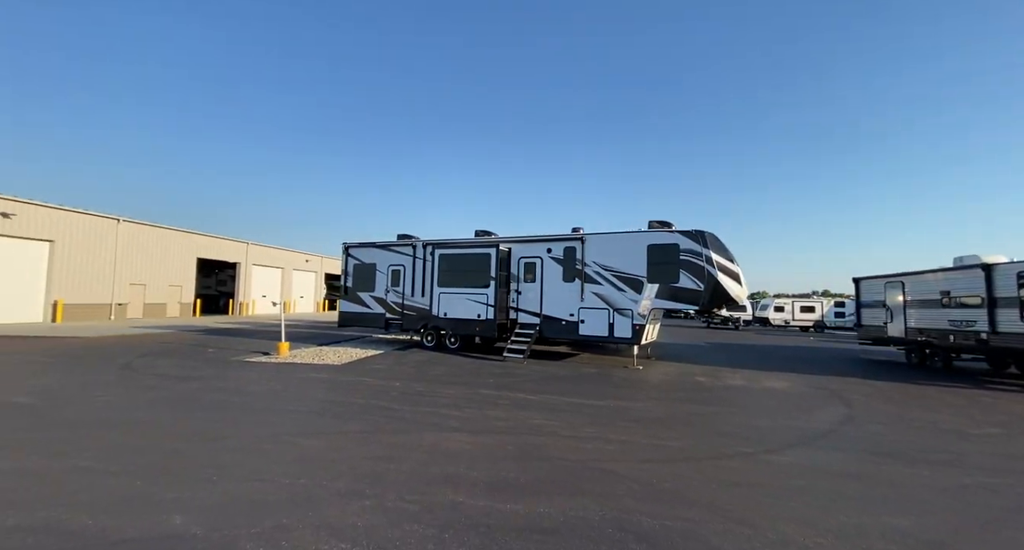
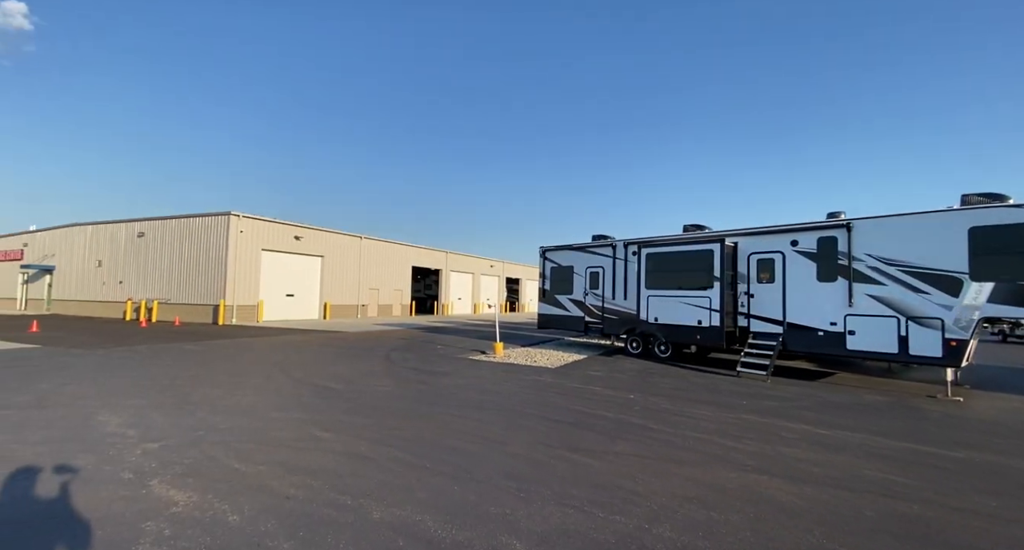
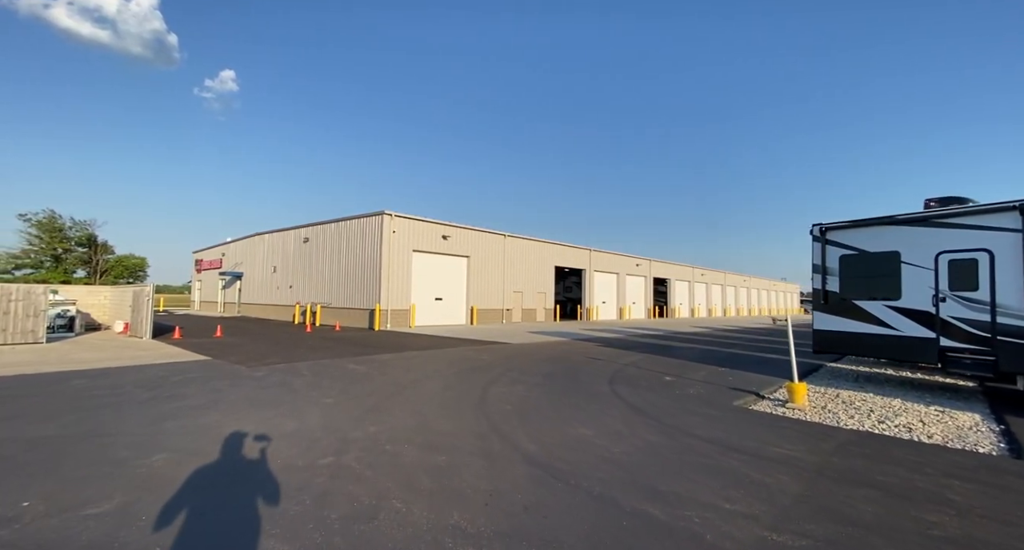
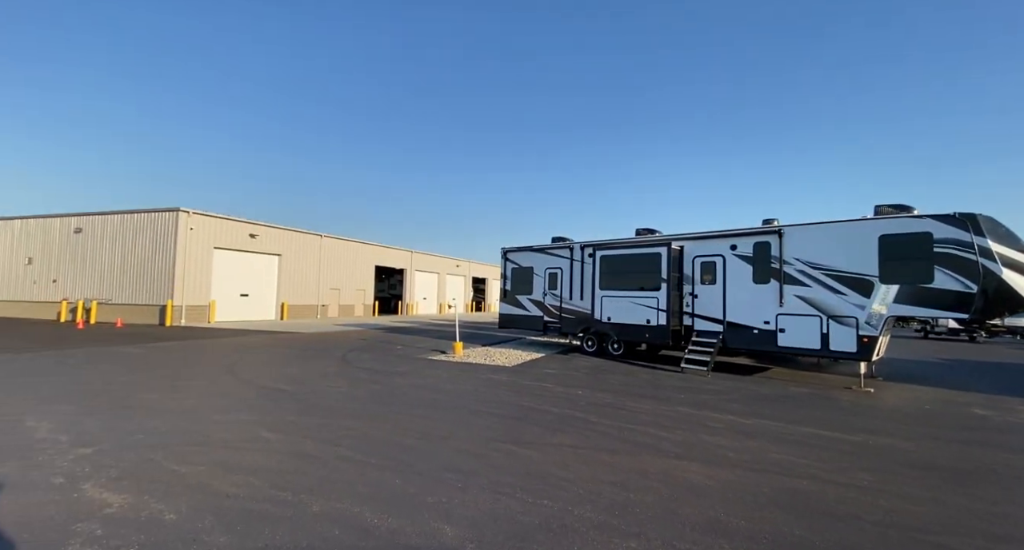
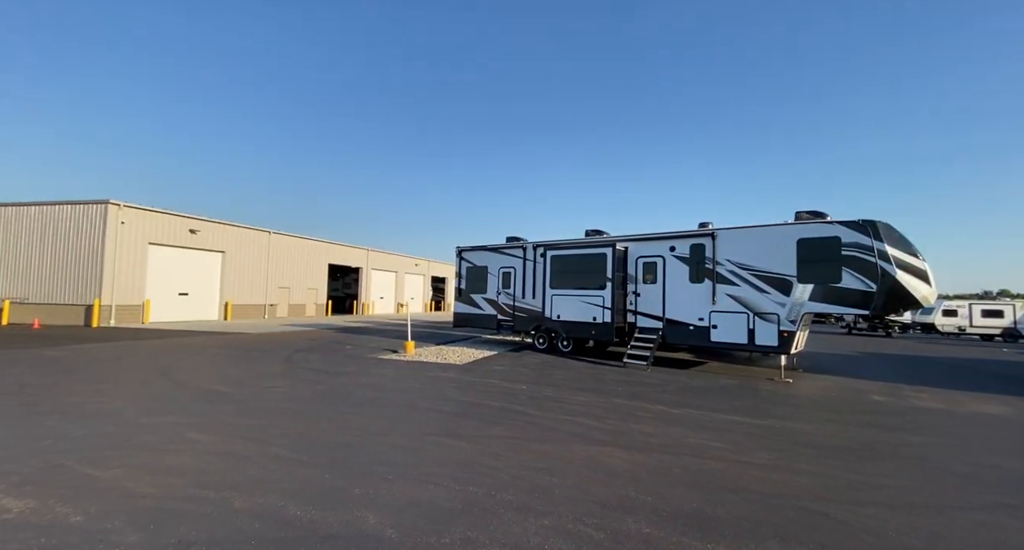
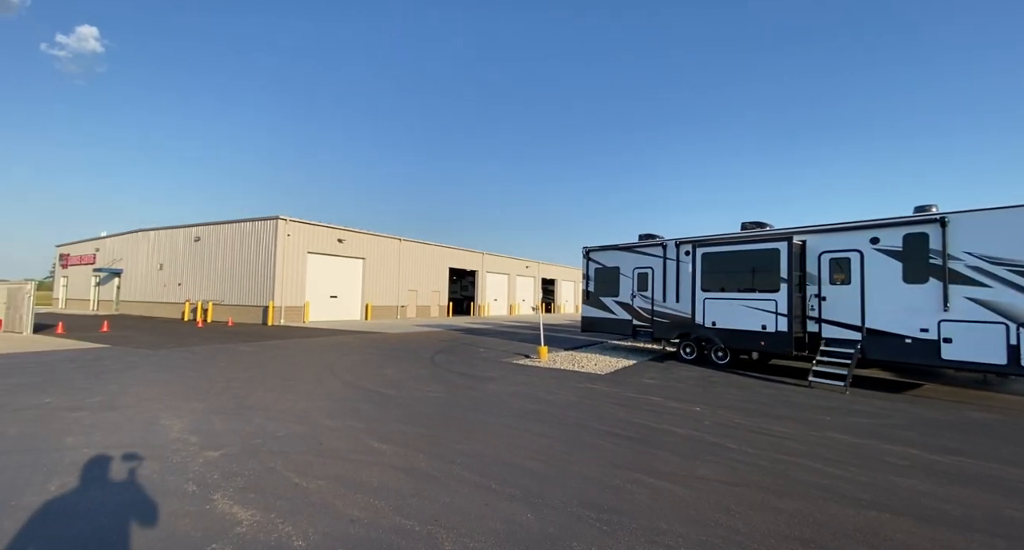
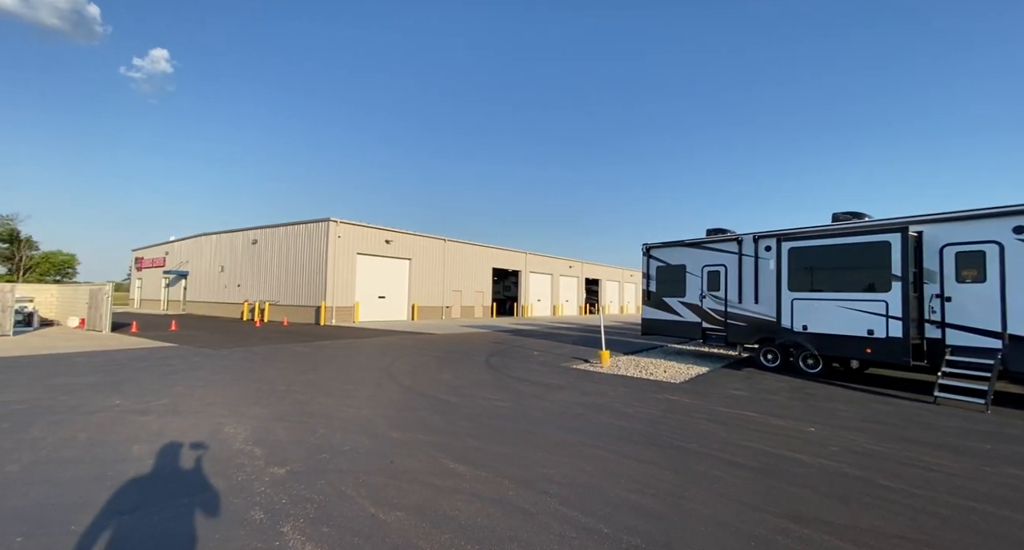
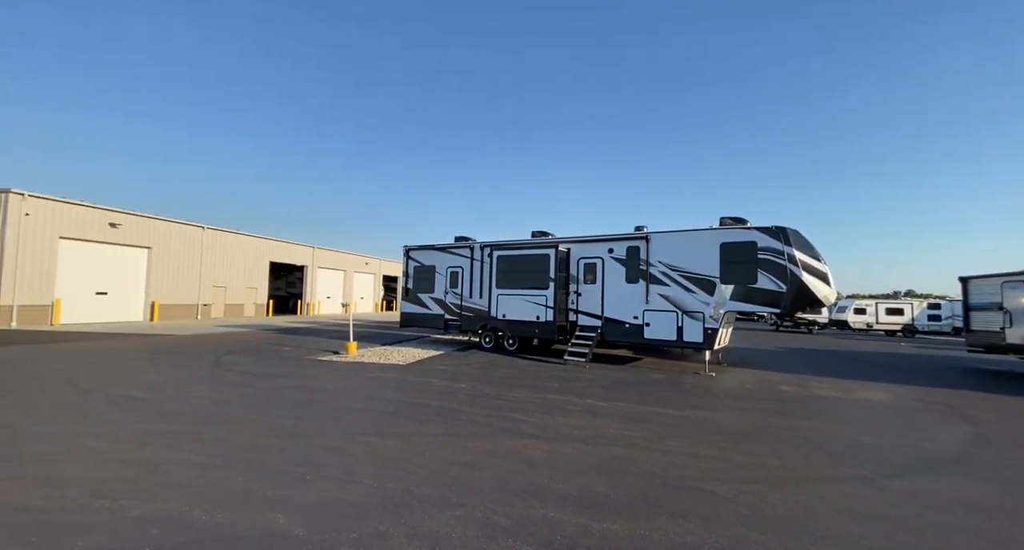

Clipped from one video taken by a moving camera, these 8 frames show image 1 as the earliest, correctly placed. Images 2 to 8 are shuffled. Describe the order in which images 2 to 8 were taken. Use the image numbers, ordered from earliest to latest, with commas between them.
8, 5, 4, 2, 6, 7, 3
